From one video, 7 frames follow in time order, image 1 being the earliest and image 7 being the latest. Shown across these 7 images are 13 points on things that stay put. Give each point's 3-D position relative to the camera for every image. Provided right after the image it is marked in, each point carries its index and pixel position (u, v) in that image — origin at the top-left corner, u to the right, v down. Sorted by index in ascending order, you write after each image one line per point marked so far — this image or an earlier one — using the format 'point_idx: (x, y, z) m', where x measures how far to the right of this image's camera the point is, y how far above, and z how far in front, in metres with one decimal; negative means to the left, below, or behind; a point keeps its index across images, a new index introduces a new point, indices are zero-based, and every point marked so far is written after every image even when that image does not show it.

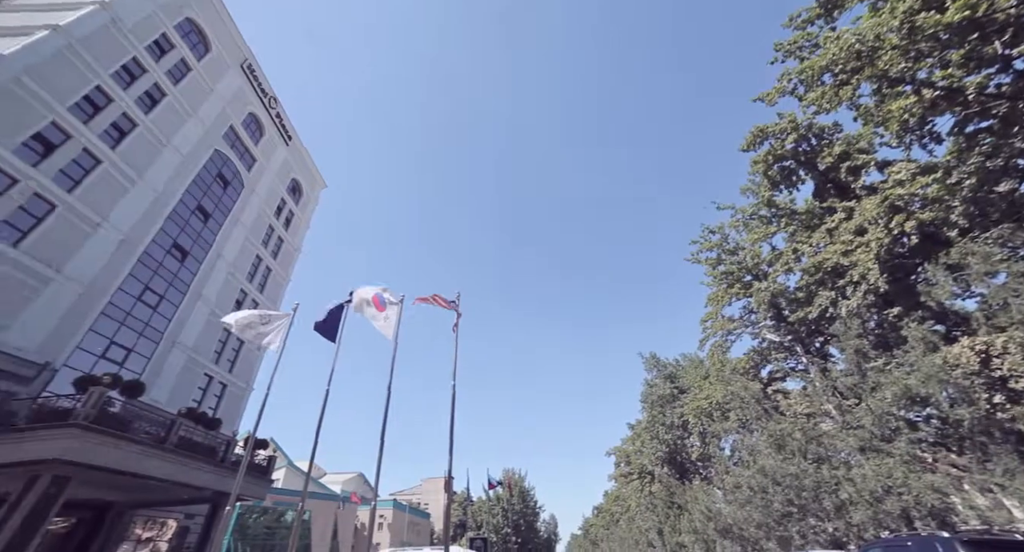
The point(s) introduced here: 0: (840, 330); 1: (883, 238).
0: (+8.6, -1.4, +11.2) m
1: (+8.8, +0.9, +10.0) m
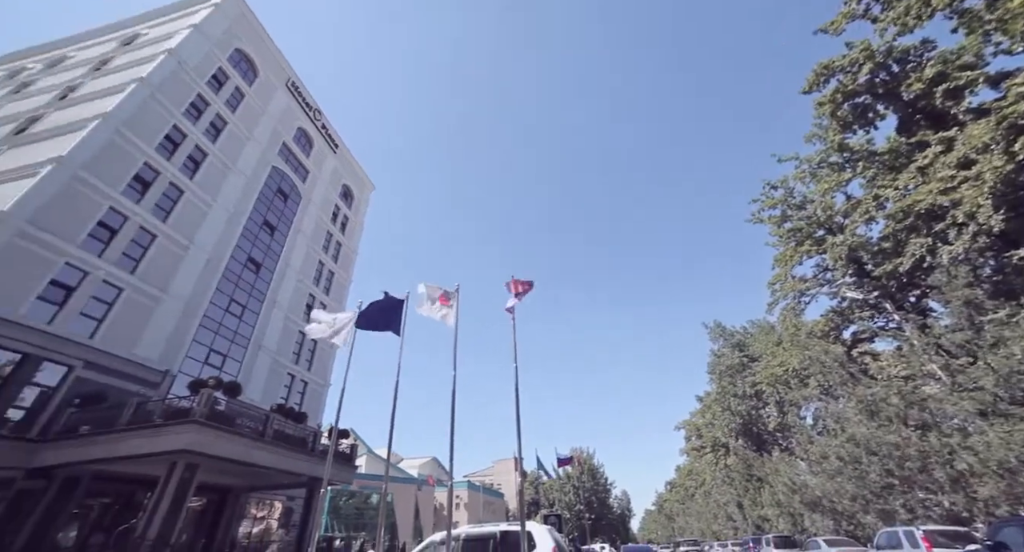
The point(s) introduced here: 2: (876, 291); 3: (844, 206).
0: (+9.9, -0.1, +9.8) m
1: (+9.7, +2.2, +8.5) m
2: (+13.9, -0.6, +16.3) m
3: (+14.2, +3.0, +18.2) m
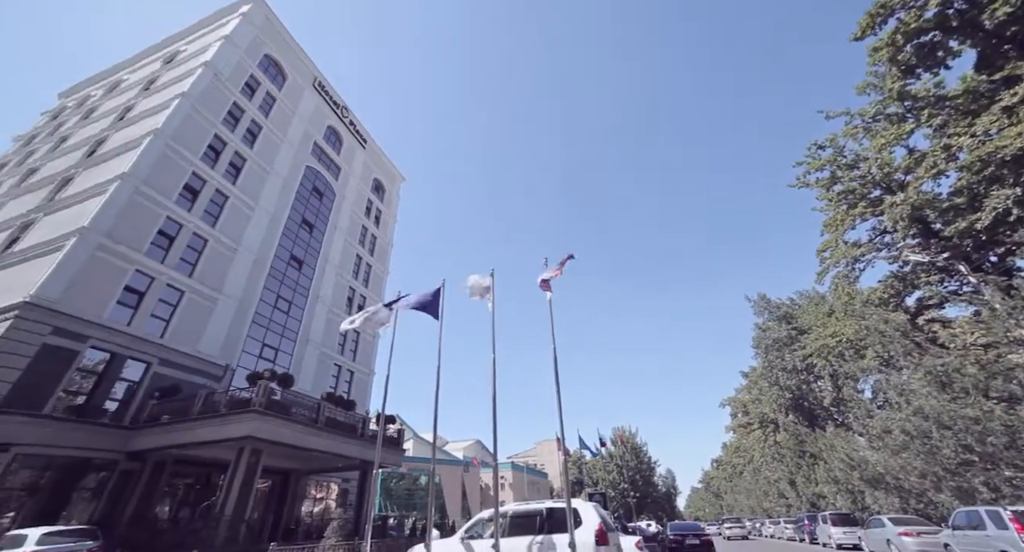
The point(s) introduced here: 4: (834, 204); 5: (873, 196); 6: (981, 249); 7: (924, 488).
0: (+10.6, +0.9, +8.7) m
1: (+10.2, +3.1, +7.4) m
2: (+15.1, +0.8, +14.8) m
3: (+15.4, +4.5, +16.6) m
4: (+15.0, +3.4, +19.8) m
5: (+15.7, +3.5, +18.5) m
6: (+15.5, +0.9, +14.1) m
7: (+17.7, -9.1, +18.2) m
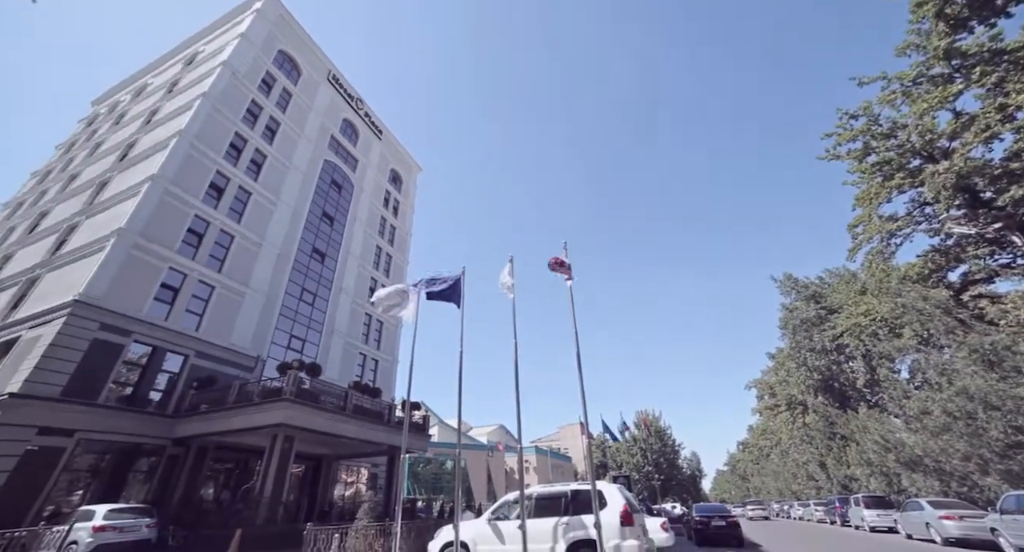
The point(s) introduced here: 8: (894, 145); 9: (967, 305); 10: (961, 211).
0: (+11.0, +1.4, +7.9) m
1: (+10.5, +3.6, +6.6) m
2: (+15.8, +1.7, +13.9) m
3: (+16.0, +5.4, +15.5) m
4: (+15.7, +4.4, +18.8) m
5: (+16.5, +4.5, +17.4) m
6: (+16.1, +1.8, +13.2) m
7: (+18.7, -8.0, +17.5) m
8: (+16.0, +5.5, +17.7) m
9: (+20.7, -1.3, +19.3) m
10: (+15.5, +2.2, +14.7) m
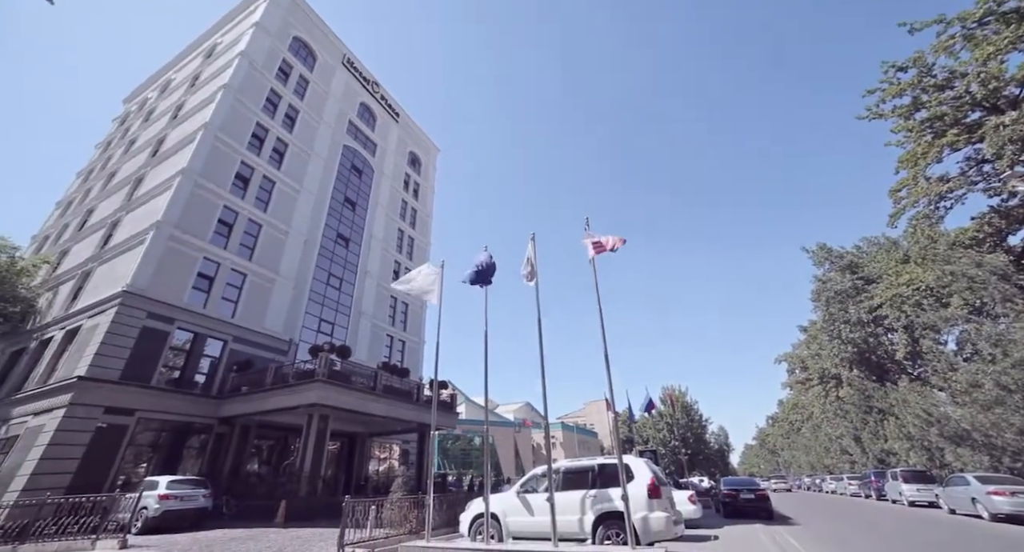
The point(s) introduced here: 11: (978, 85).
0: (+11.3, +2.2, +6.9) m
1: (+10.7, +4.2, +5.5) m
2: (+16.4, +2.9, +12.6) m
3: (+16.6, +6.6, +14.0) m
4: (+16.5, +5.8, +17.3) m
5: (+17.2, +5.9, +16.0) m
6: (+16.7, +2.9, +11.8) m
7: (+19.8, -6.6, +16.5) m
8: (+16.7, +6.8, +16.3) m
9: (+21.7, +0.2, +17.9) m
10: (+16.2, +3.4, +13.4) m
11: (+16.7, +6.8, +15.2) m
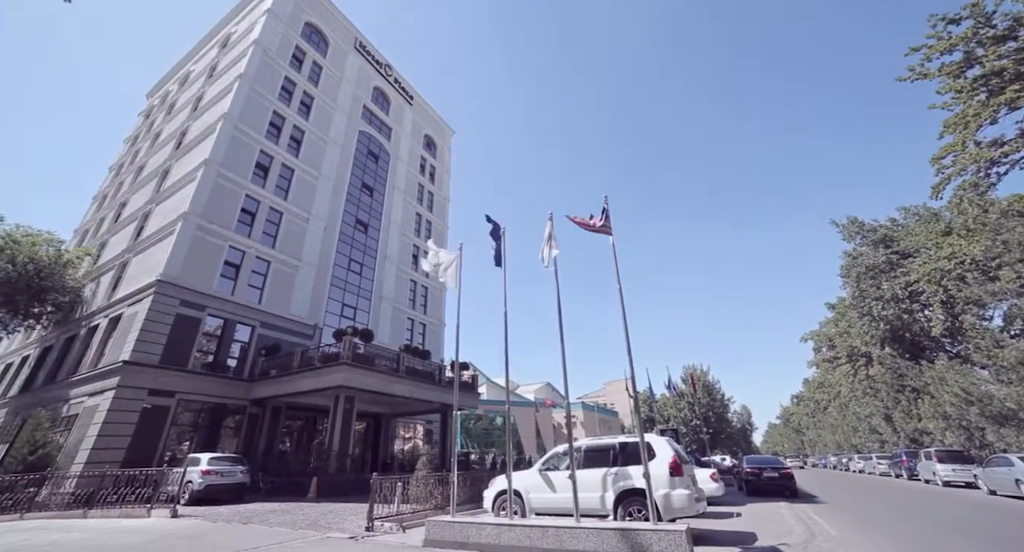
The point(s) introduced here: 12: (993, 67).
0: (+11.6, +2.7, +5.9) m
1: (+10.9, +4.7, +4.4) m
2: (+16.9, +3.7, +11.3) m
3: (+17.1, +7.6, +12.6) m
4: (+17.2, +6.9, +15.9) m
5: (+17.8, +6.9, +14.5) m
6: (+17.2, +3.7, +10.6) m
7: (+20.7, -5.5, +15.4) m
8: (+17.3, +7.8, +14.8) m
9: (+22.4, +1.4, +16.5) m
10: (+16.7, +4.3, +12.1) m
11: (+17.3, +7.8, +13.8) m
12: (+17.0, +7.3, +14.9) m
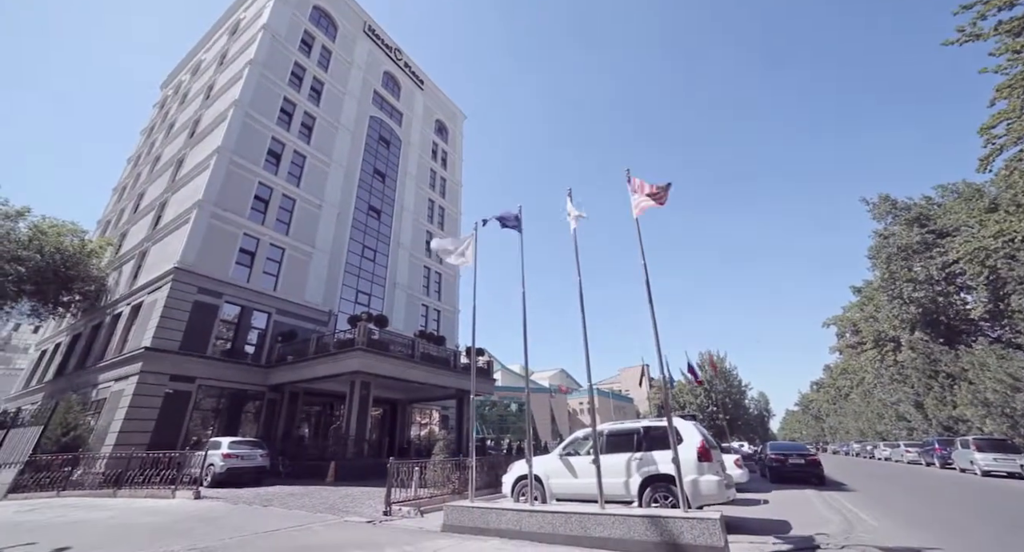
0: (+12.1, +3.5, +4.2) m
1: (+11.3, +5.4, +2.7) m
2: (+17.6, +4.7, +9.4) m
3: (+17.7, +8.6, +10.6) m
4: (+18.0, +8.0, +13.9) m
5: (+18.5, +8.0, +12.5) m
6: (+17.8, +4.7, +8.6) m
7: (+21.5, -4.4, +13.7) m
8: (+18.0, +8.9, +12.8) m
9: (+23.3, +2.6, +14.5) m
10: (+17.4, +5.3, +10.2) m
11: (+18.0, +8.9, +11.8) m
12: (+17.7, +8.4, +12.9) m
